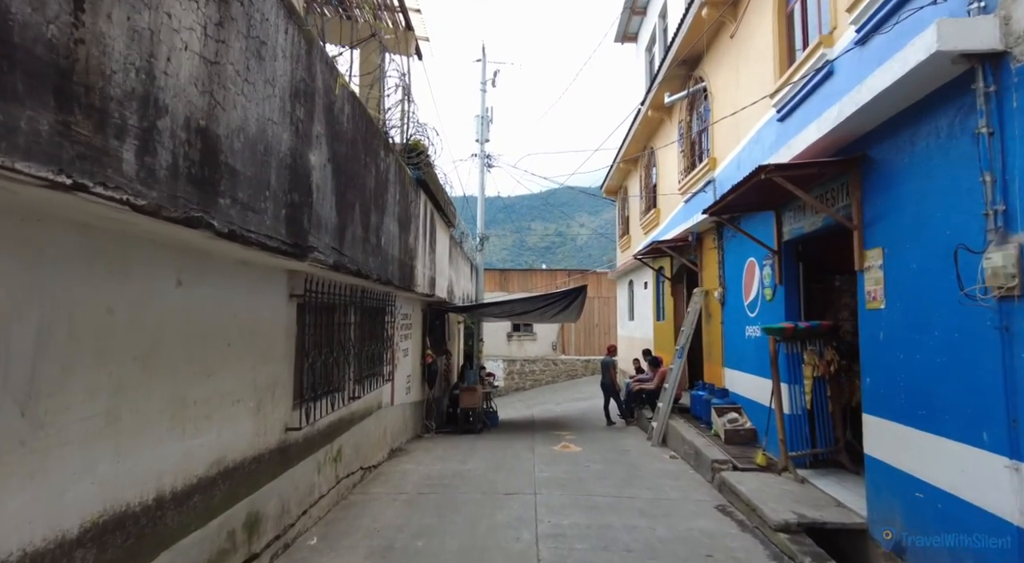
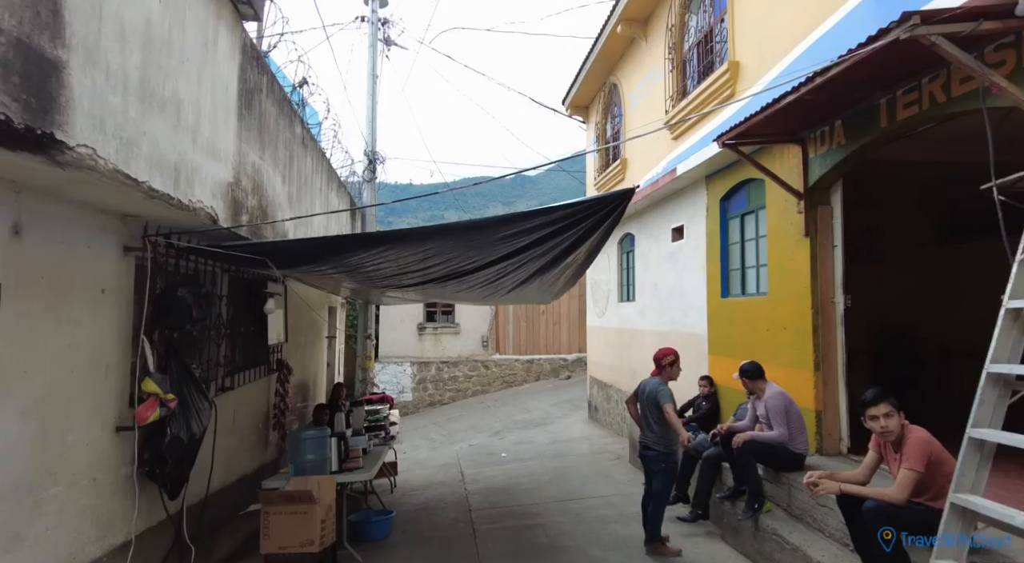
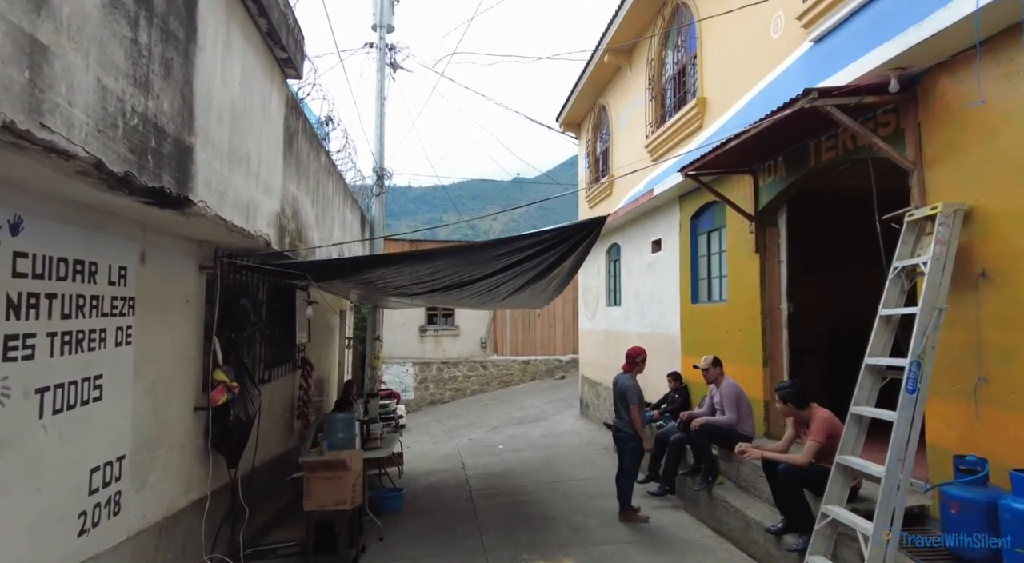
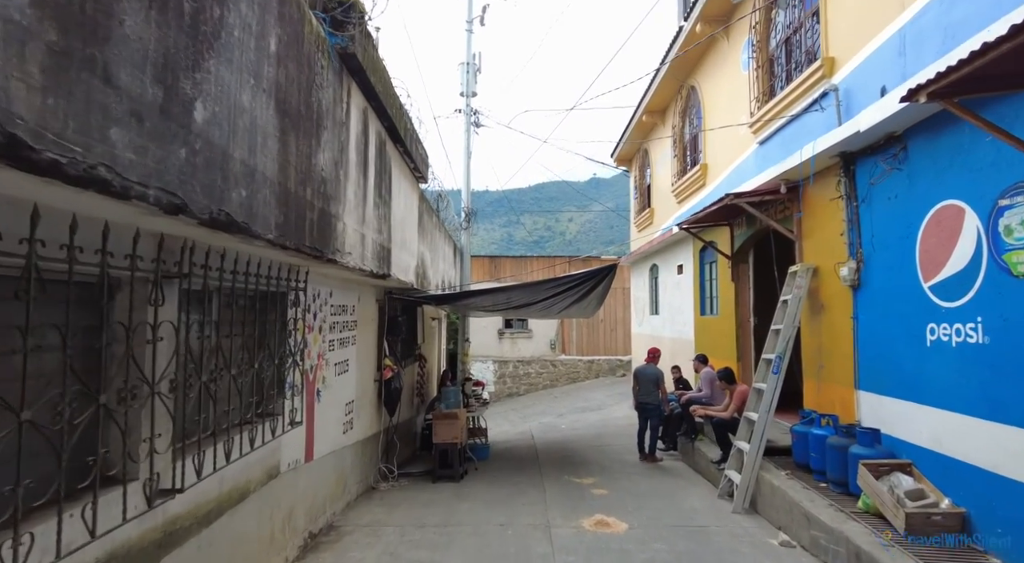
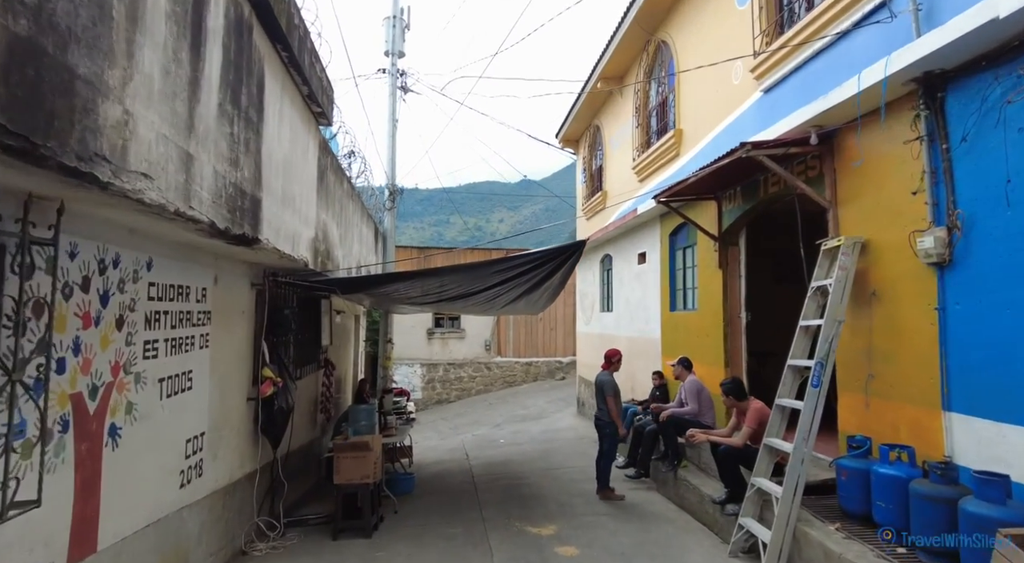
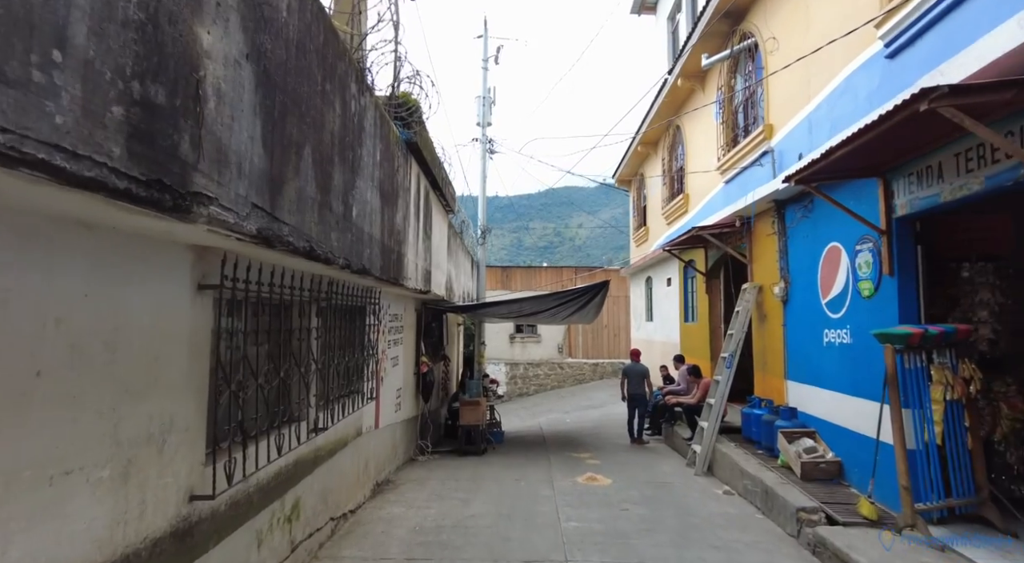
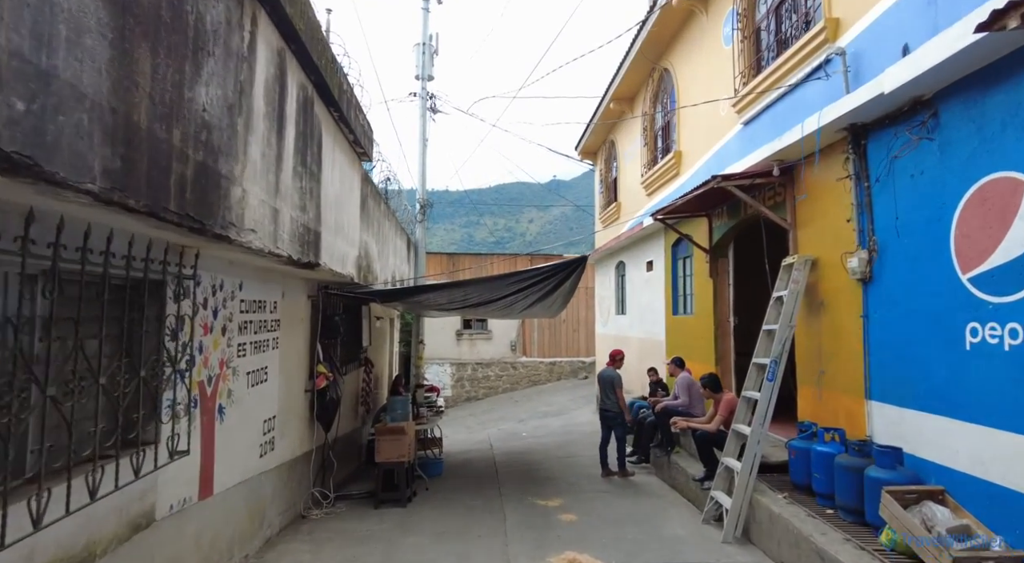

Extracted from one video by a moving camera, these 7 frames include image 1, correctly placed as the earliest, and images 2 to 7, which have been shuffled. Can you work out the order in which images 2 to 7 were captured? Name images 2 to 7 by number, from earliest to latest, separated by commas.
6, 4, 7, 5, 3, 2
